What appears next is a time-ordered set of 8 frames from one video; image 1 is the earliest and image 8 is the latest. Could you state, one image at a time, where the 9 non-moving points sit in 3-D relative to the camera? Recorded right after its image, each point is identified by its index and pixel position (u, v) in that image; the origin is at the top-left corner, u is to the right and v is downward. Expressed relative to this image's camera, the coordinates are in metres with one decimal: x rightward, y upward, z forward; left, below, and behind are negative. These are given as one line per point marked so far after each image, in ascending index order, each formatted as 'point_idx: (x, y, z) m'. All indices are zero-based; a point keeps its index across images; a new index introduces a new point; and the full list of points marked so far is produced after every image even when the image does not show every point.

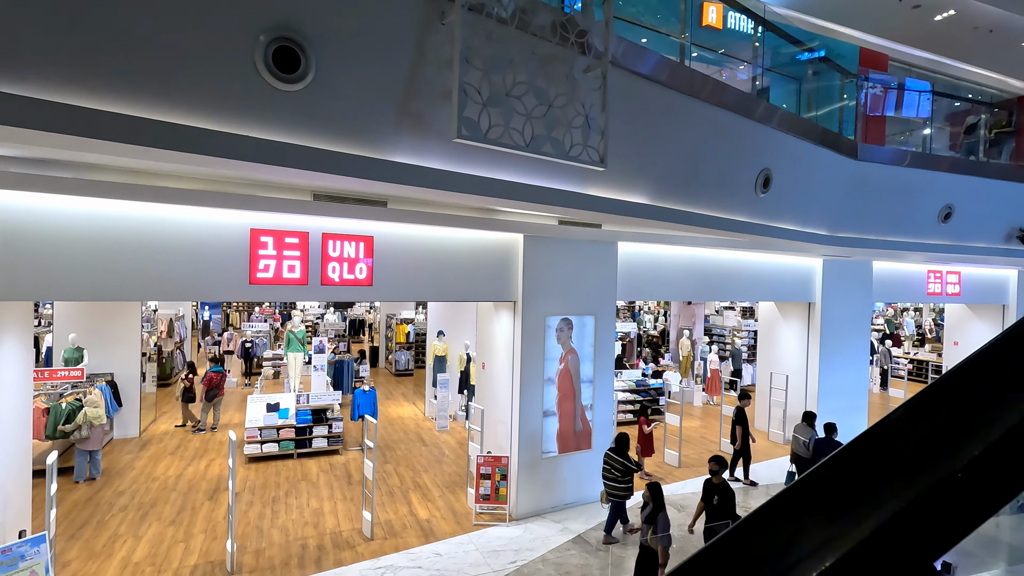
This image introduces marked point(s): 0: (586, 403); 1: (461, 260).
0: (+0.9, -1.4, +6.4) m
1: (-0.5, +0.3, +5.5) m
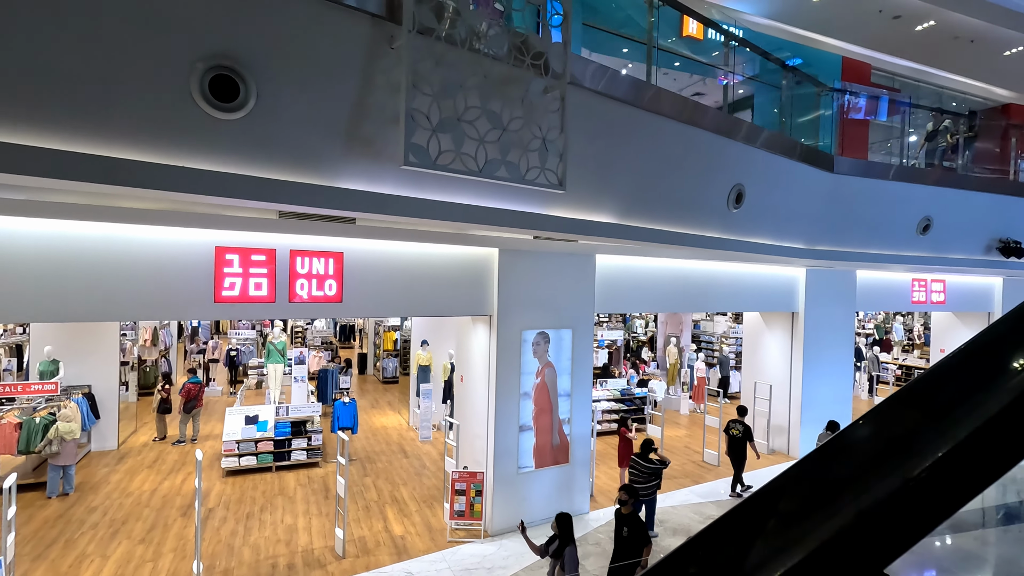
0: (+0.6, -1.5, +6.4) m
1: (-0.8, +0.1, +5.5) m
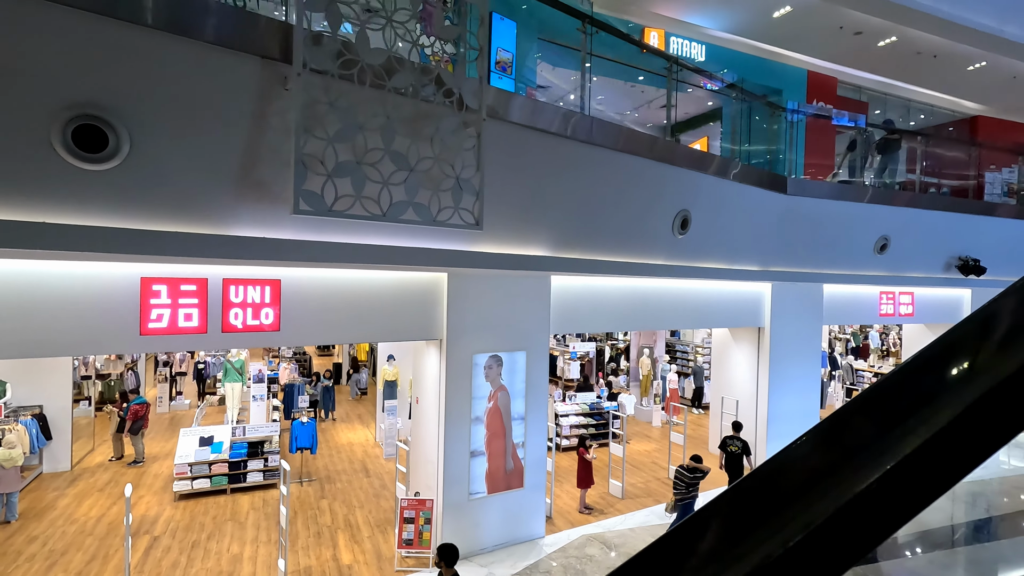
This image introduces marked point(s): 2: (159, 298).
0: (+0.1, -1.8, +6.3) m
1: (-1.3, -0.2, +5.4) m
2: (-2.9, -0.1, +4.4) m
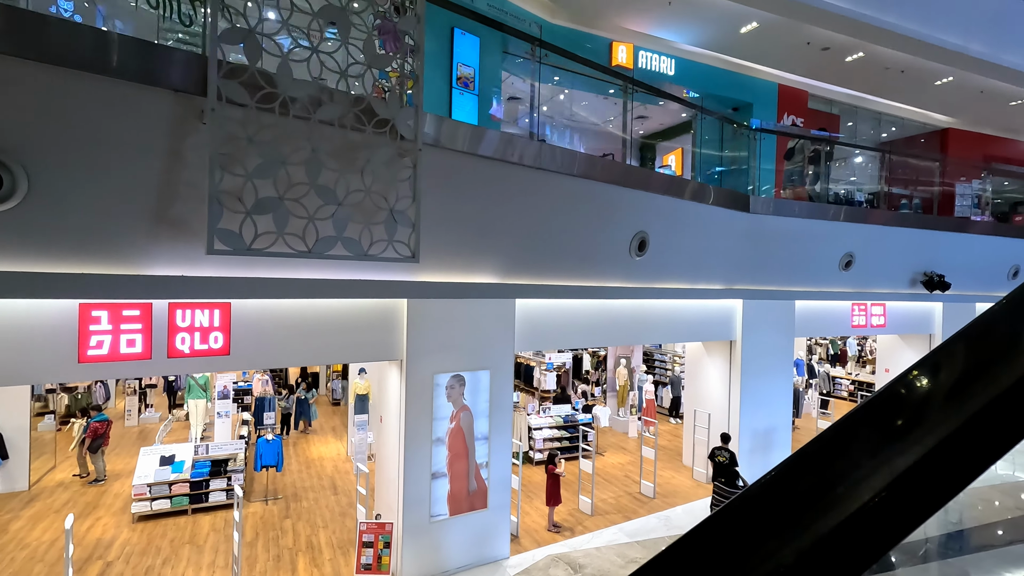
0: (-0.4, -2.0, +6.2) m
1: (-1.7, -0.4, +5.3) m
2: (-3.3, -0.3, +4.3) m
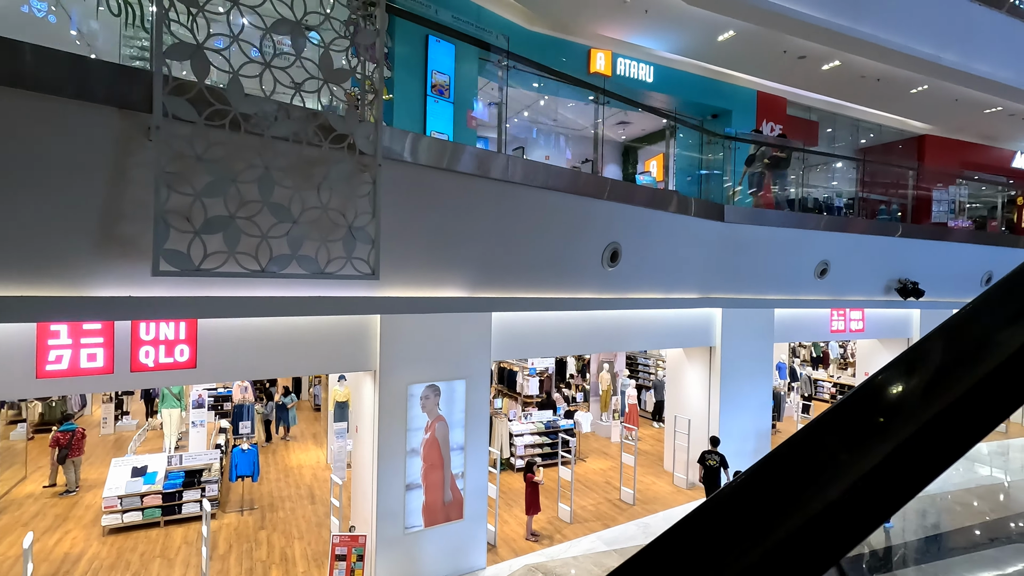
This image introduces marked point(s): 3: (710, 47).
0: (-0.6, -2.1, +6.1) m
1: (-2.0, -0.5, +5.2) m
2: (-3.5, -0.4, +4.2) m
3: (+2.7, +3.3, +7.4) m
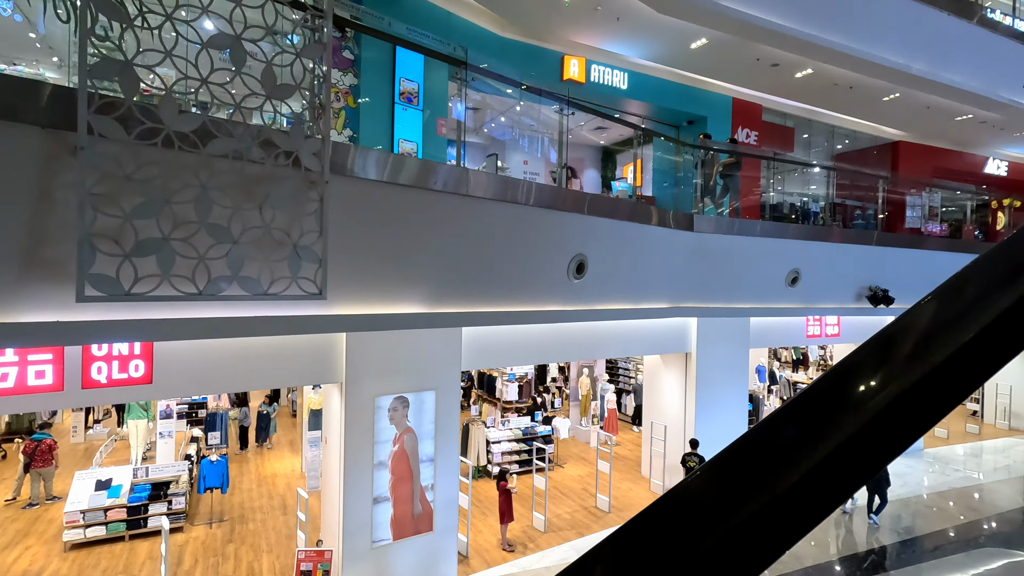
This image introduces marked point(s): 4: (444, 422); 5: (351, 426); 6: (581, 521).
0: (-1.0, -2.2, +6.1) m
1: (-2.3, -0.6, +5.1) m
2: (-3.8, -0.5, +4.0) m
3: (+2.4, +3.2, +7.4) m
4: (-0.8, -1.5, +6.2) m
5: (-1.7, -1.4, +5.6) m
6: (+1.0, -3.5, +8.0) m
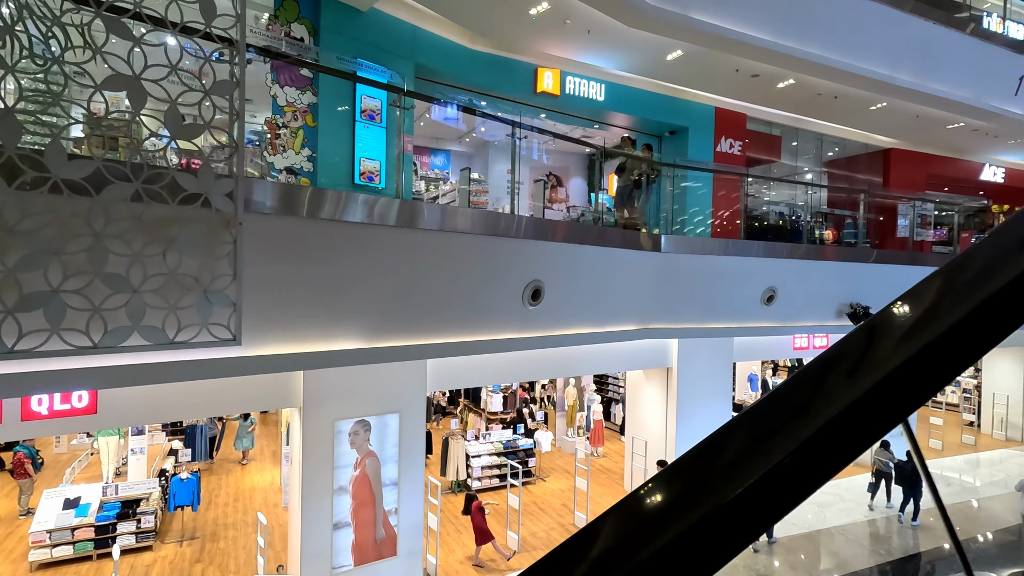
0: (-1.4, -2.4, +6.0) m
1: (-2.7, -0.8, +5.0) m
2: (-4.2, -0.7, +4.0) m
3: (+2.0, +3.0, +7.3) m
4: (-1.2, -1.8, +6.1) m
5: (-2.1, -1.7, +5.5) m
6: (+0.7, -3.7, +7.9) m
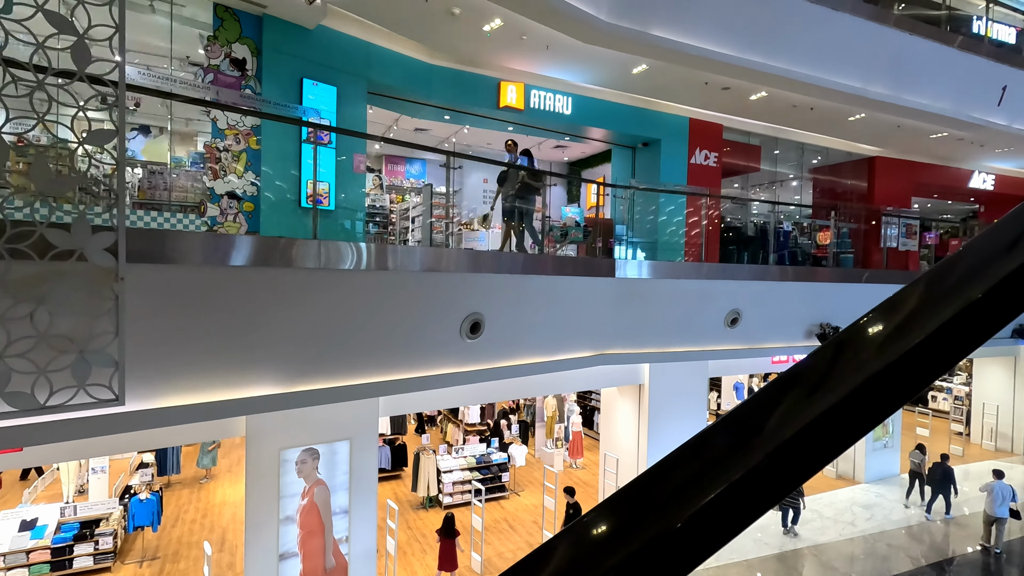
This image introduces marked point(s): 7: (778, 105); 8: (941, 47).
0: (-1.9, -2.7, +5.9) m
1: (-3.2, -1.1, +4.9) m
2: (-4.8, -1.0, +3.9) m
3: (+1.5, +2.7, +7.1) m
4: (-1.7, -2.0, +6.0) m
5: (-2.6, -1.9, +5.4) m
6: (+0.2, -3.9, +7.8) m
7: (+3.8, +2.6, +7.8) m
8: (+6.2, +3.5, +7.8) m
